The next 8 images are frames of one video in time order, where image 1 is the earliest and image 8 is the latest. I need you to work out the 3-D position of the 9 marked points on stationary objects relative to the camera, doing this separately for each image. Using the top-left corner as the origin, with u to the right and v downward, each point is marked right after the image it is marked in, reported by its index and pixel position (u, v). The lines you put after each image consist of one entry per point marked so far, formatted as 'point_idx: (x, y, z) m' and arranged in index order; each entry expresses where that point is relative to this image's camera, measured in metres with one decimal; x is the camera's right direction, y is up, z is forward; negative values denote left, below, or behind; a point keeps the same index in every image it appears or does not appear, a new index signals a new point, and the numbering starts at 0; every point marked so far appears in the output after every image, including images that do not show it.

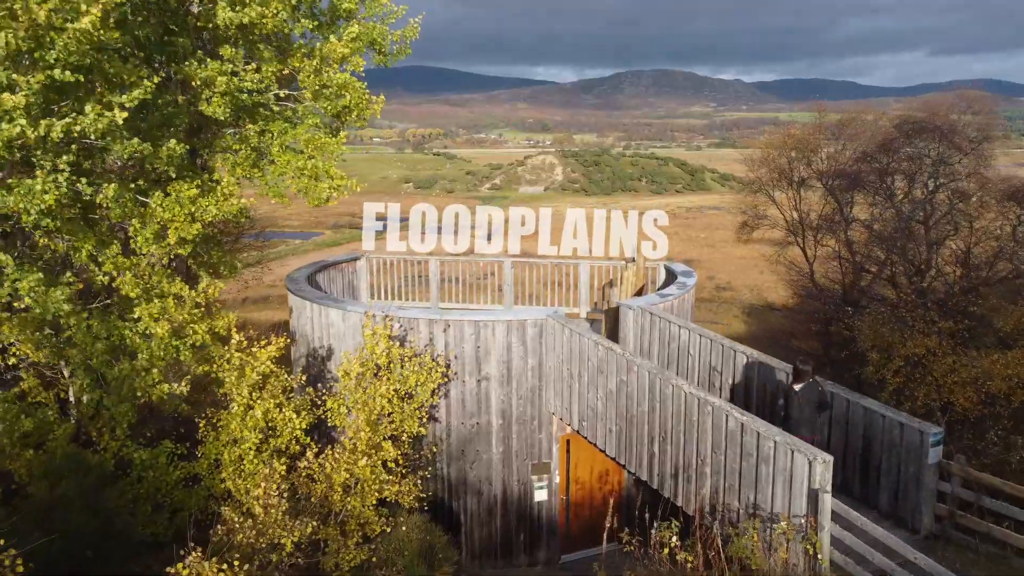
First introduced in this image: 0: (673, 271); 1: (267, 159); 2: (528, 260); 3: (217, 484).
0: (+3.1, +0.3, +11.4) m
1: (-3.9, +2.0, +9.4) m
2: (+0.3, +0.6, +12.1) m
3: (-3.4, -2.3, +6.8) m
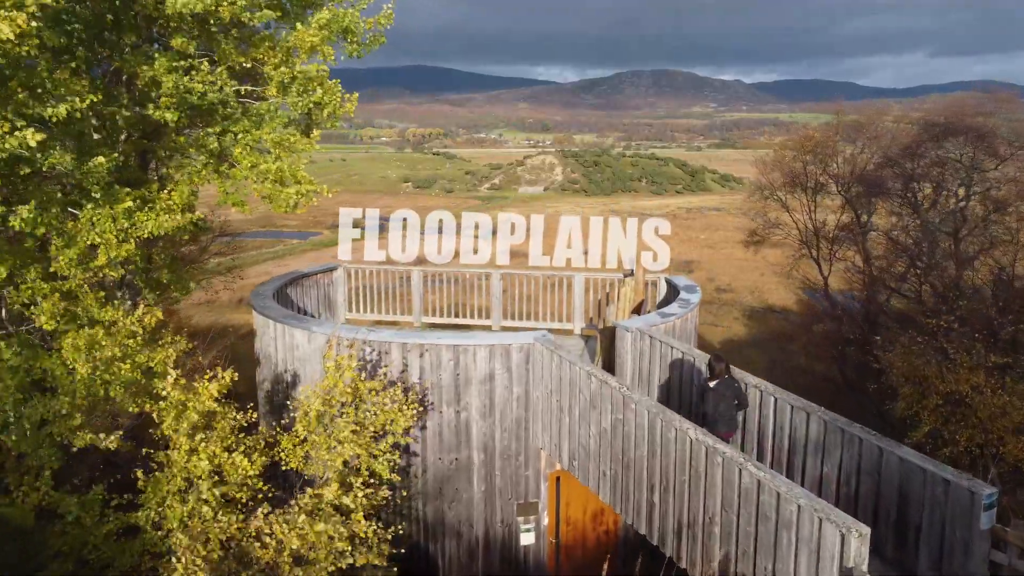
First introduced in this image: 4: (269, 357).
0: (+2.9, +0.1, +10.5) m
1: (-4.1, +1.8, +8.5) m
2: (+0.1, +0.3, +11.2) m
3: (-3.6, -2.5, +5.9) m
4: (-3.6, -1.0, +8.8) m
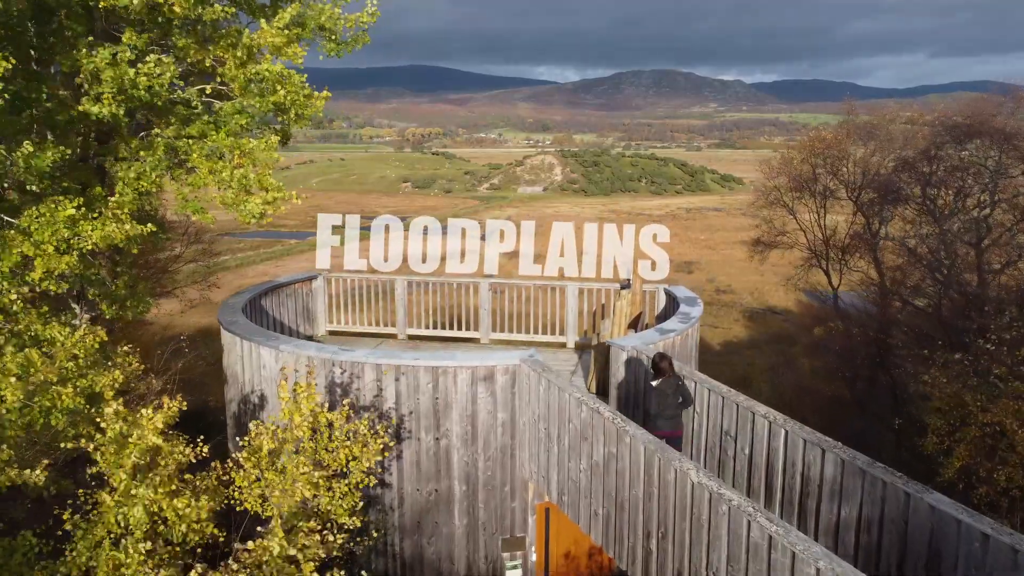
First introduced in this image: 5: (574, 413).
0: (+2.7, -0.1, +9.8) m
1: (-4.3, +1.6, +7.8) m
2: (-0.1, +0.1, +10.6) m
3: (-3.8, -2.7, +5.3) m
4: (-3.8, -1.2, +8.1) m
5: (+0.7, -1.3, +6.2) m
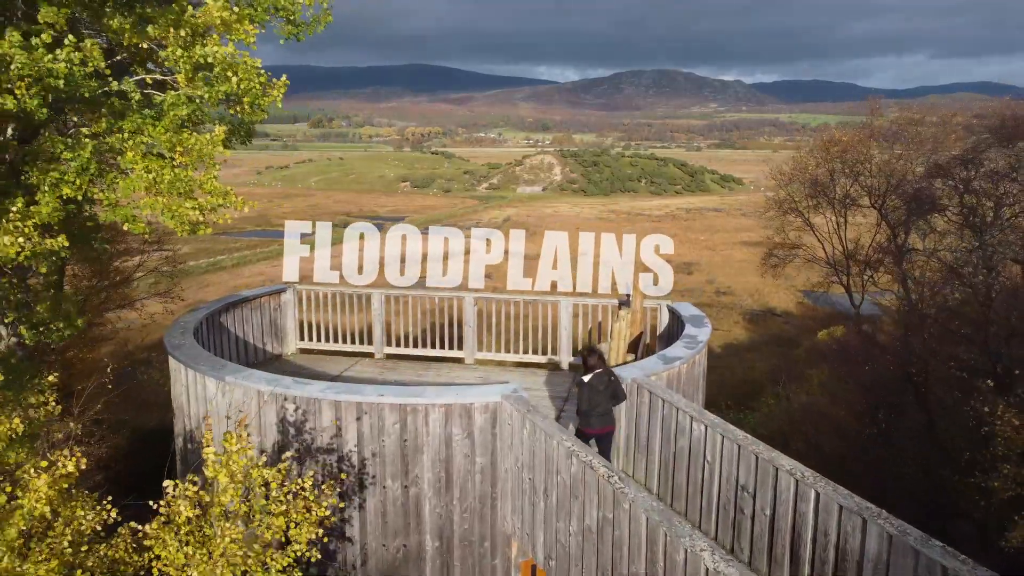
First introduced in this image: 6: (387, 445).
0: (+2.5, -0.4, +8.9) m
1: (-4.5, +1.4, +6.8) m
2: (-0.3, -0.1, +9.6) m
3: (-4.0, -3.0, +4.3) m
4: (-4.0, -1.5, +7.2) m
5: (+0.5, -1.6, +5.2) m
6: (-1.3, -1.6, +6.1) m
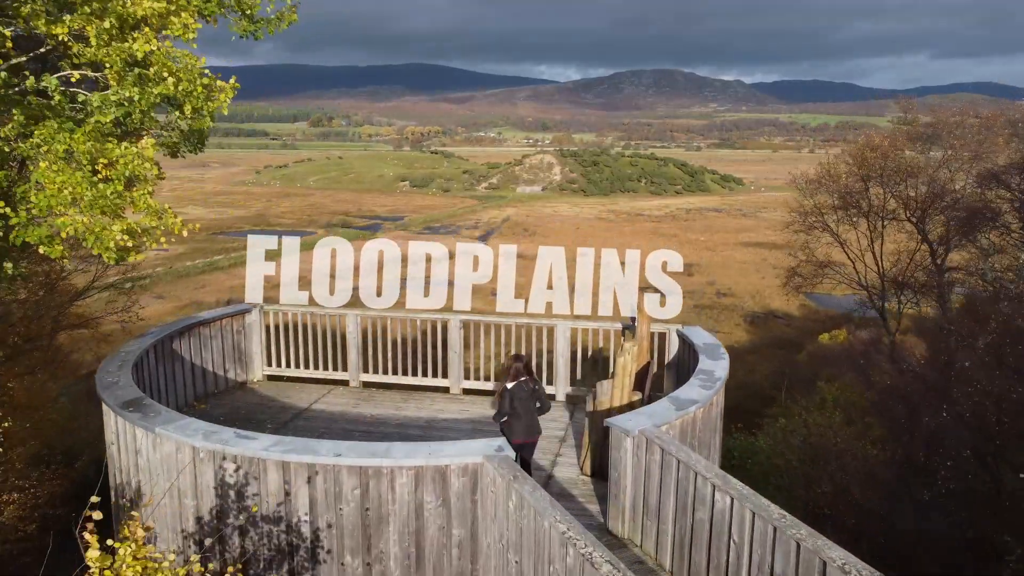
0: (+2.3, -0.7, +7.8) m
1: (-4.6, +1.0, +5.8) m
2: (-0.4, -0.4, +8.6) m
3: (-4.2, -3.3, +3.3) m
4: (-4.1, -1.8, +6.1) m
5: (+0.3, -1.9, +4.2) m
6: (-1.4, -1.9, +5.0) m
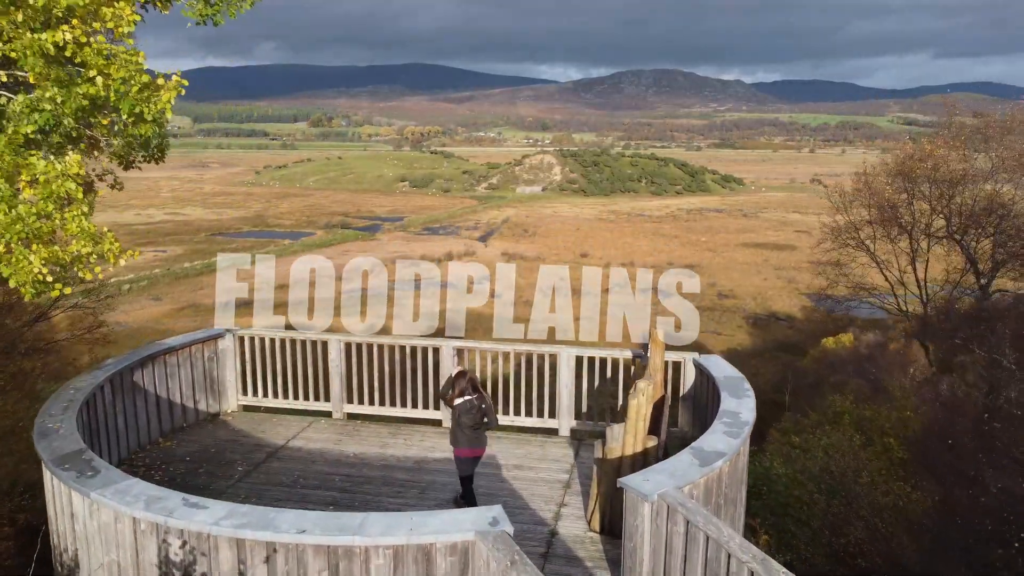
0: (+2.3, -1.0, +7.0) m
1: (-4.7, +0.7, +5.0) m
2: (-0.4, -0.8, +7.8) m
3: (-4.2, -3.6, +2.5) m
4: (-4.2, -2.1, +5.3) m
5: (+0.3, -2.2, +3.4) m
6: (-1.4, -2.2, +4.2) m
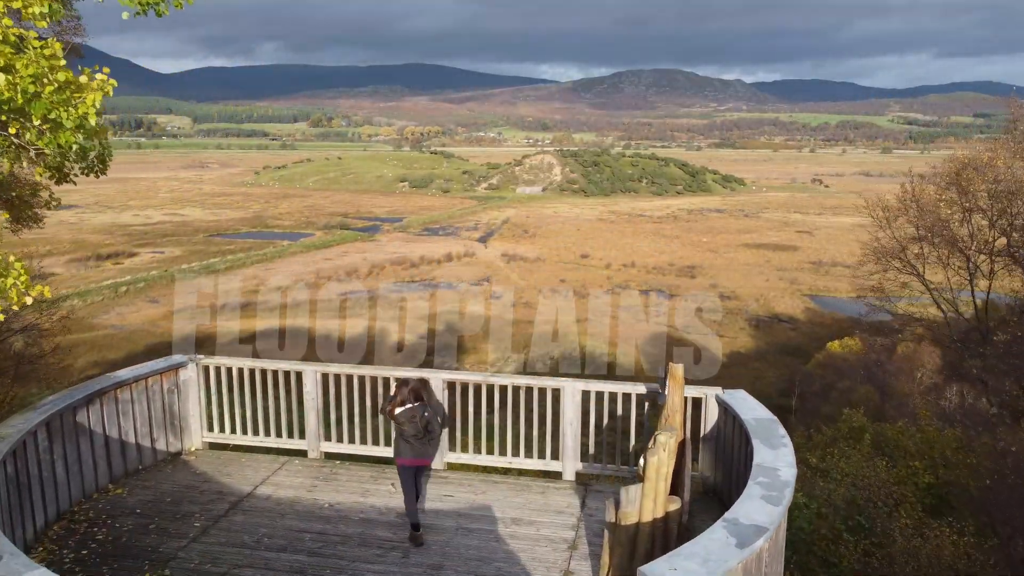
0: (+2.3, -1.3, +6.1) m
1: (-4.7, +0.4, +4.1) m
2: (-0.5, -1.0, +6.9) m
3: (-4.2, -3.9, +1.6) m
4: (-4.2, -2.4, +4.4) m
5: (+0.3, -2.5, +2.5) m
6: (-1.5, -2.5, +3.3) m
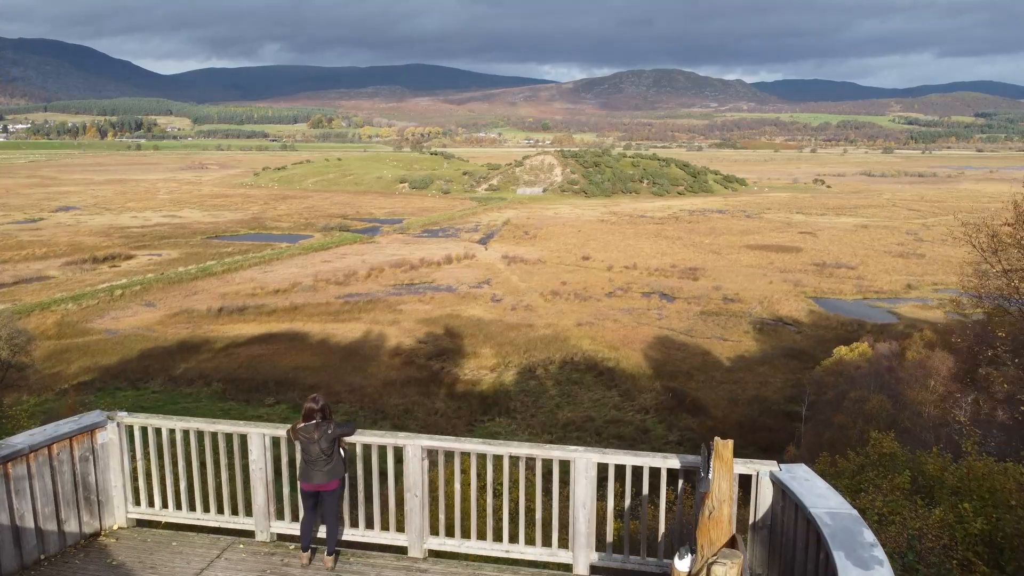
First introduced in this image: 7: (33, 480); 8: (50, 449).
0: (+2.3, -1.7, +4.7) m
1: (-4.7, 0.0, +2.7) m
2: (-0.5, -1.5, +5.4) m
3: (-4.2, -4.3, +0.1) m
4: (-4.2, -2.8, +3.0) m
5: (+0.2, -2.9, +1.0) m
6: (-1.5, -2.9, +1.9) m
7: (-4.4, -1.7, +5.4) m
8: (-4.3, -1.5, +5.5) m
